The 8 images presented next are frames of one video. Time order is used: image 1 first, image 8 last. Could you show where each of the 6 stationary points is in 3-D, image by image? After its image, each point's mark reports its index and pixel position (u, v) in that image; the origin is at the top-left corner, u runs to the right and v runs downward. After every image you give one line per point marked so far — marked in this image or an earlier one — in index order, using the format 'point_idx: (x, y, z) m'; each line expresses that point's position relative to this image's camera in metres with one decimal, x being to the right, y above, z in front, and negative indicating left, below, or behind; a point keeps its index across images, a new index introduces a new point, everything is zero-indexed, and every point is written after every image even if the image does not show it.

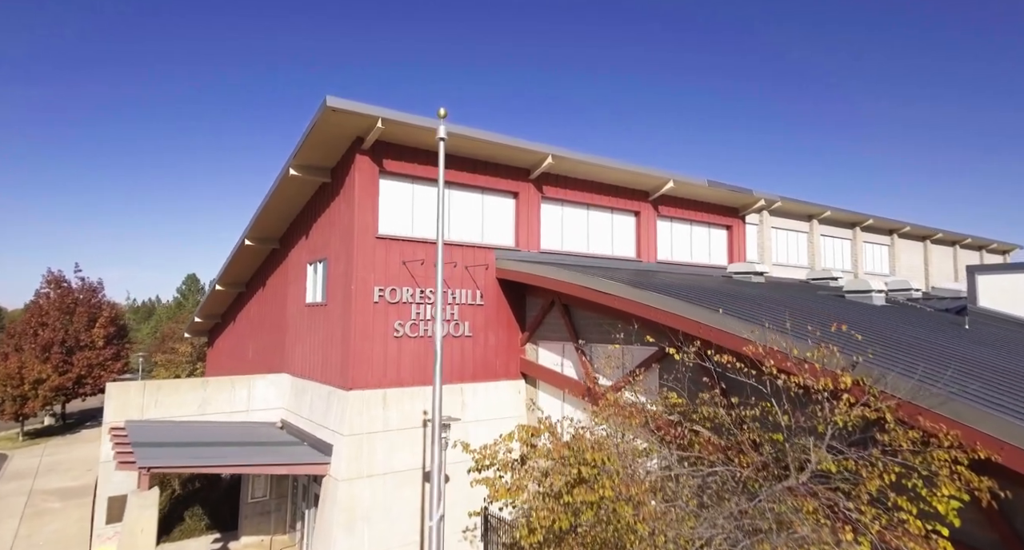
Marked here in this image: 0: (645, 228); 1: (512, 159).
0: (+3.5, +1.2, +15.6) m
1: (0.0, +2.5, +13.0) m
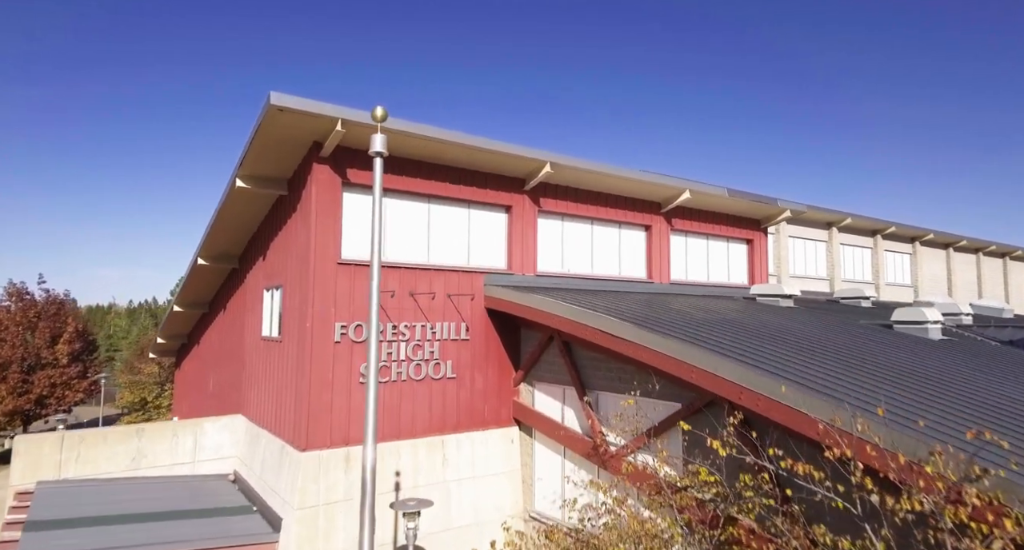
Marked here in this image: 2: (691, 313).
0: (+3.4, +0.7, +13.6) m
1: (-0.1, +2.0, +11.0) m
2: (+3.5, -0.8, +11.8) m
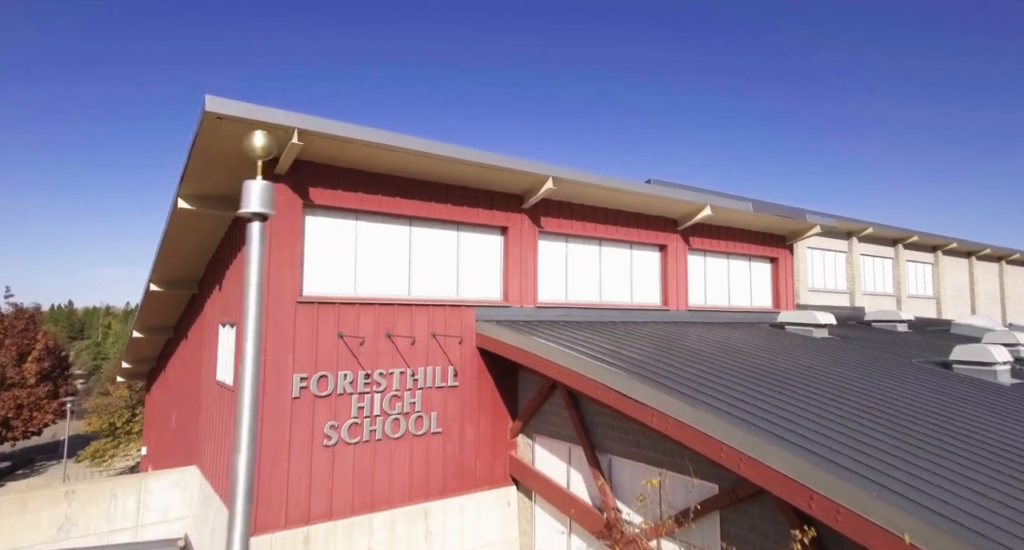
0: (+3.3, +0.1, +12.1) m
1: (-0.2, +1.5, +9.5) m
2: (+3.5, -1.3, +10.2) m
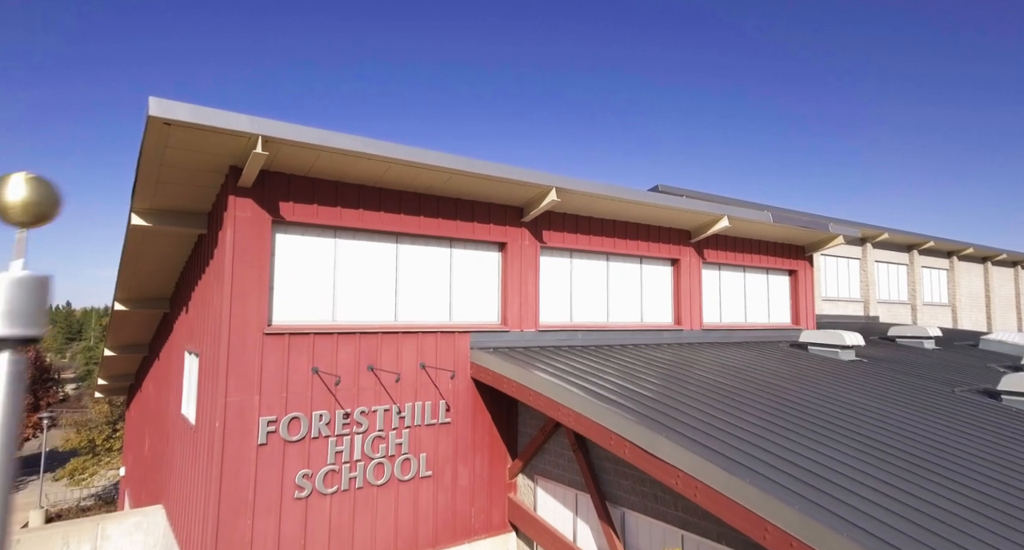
0: (+3.3, -0.2, +11.1) m
1: (-0.2, +1.2, +8.5) m
2: (+3.5, -1.6, +9.2) m
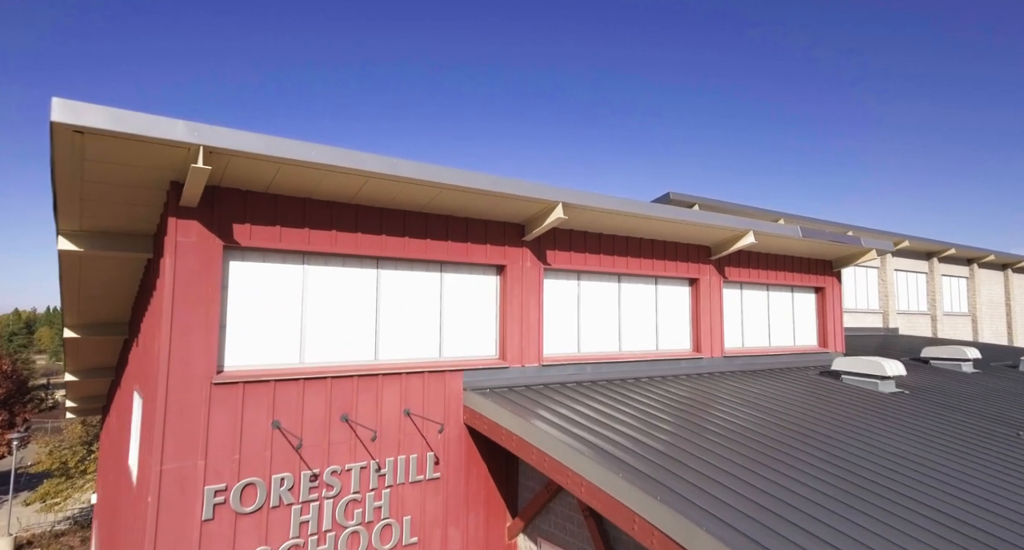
0: (+3.3, -0.5, +10.0) m
1: (-0.2, +0.8, +7.4) m
2: (+3.5, -2.0, +8.1) m
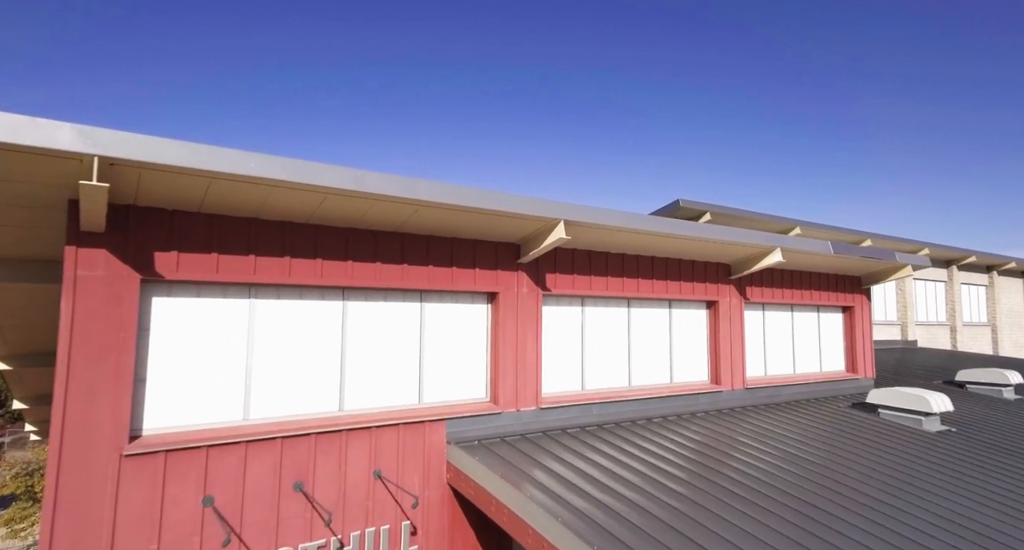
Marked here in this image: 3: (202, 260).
0: (+3.2, -0.8, +8.8) m
1: (-0.3, +0.5, +6.2) m
2: (+3.4, -2.3, +6.9) m
3: (-2.6, +0.1, +4.8) m
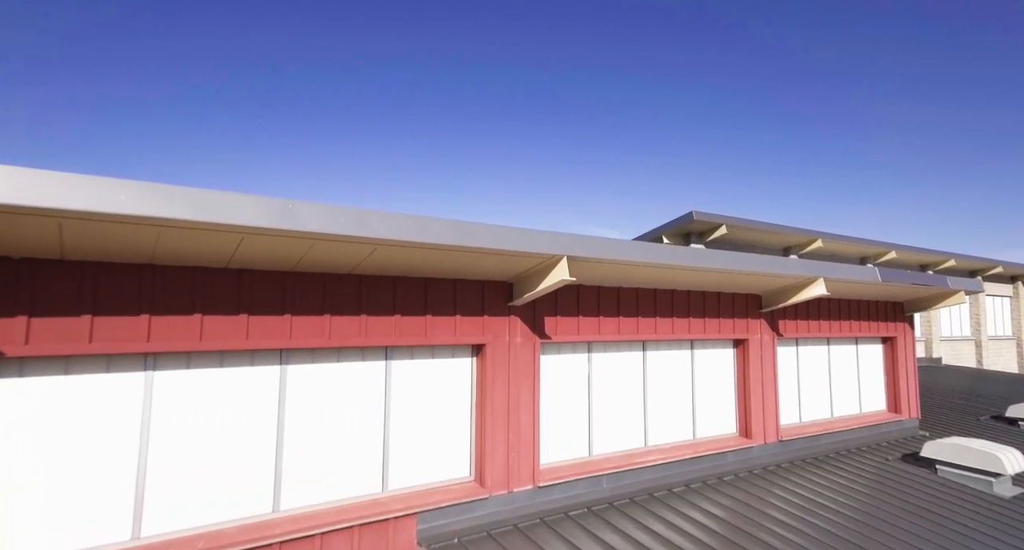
0: (+3.1, -1.3, +7.5) m
1: (-0.4, +0.1, +4.9) m
2: (+3.3, -2.7, +5.6) m
3: (-2.6, -0.3, +3.5) m
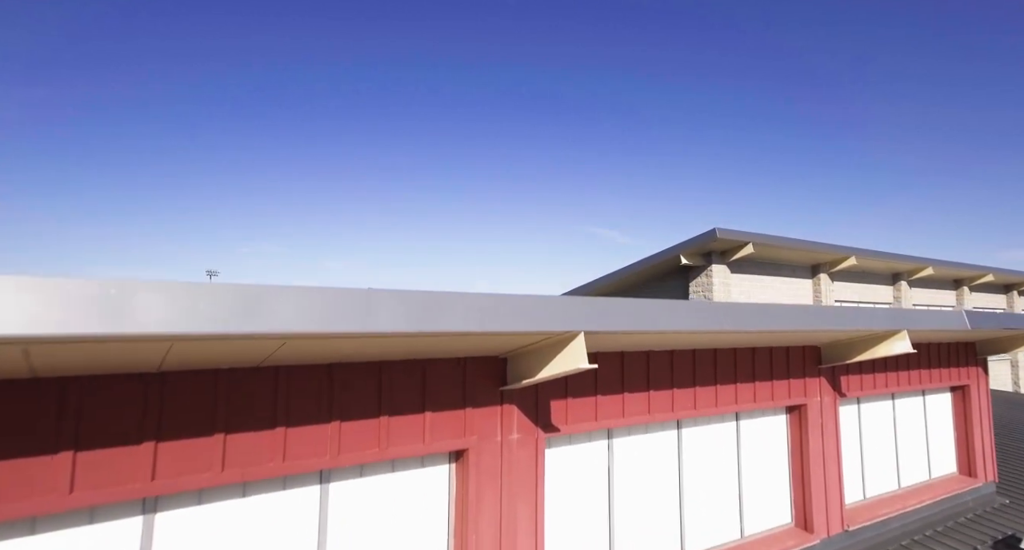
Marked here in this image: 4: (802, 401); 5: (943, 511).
0: (+3.1, -1.8, +5.9) m
1: (-0.4, -0.4, +3.3) m
2: (+3.2, -3.2, +4.0) m
3: (-2.7, -0.8, +1.9) m
4: (+2.9, -1.3, +5.8) m
5: (+5.2, -2.8, +7.1) m
